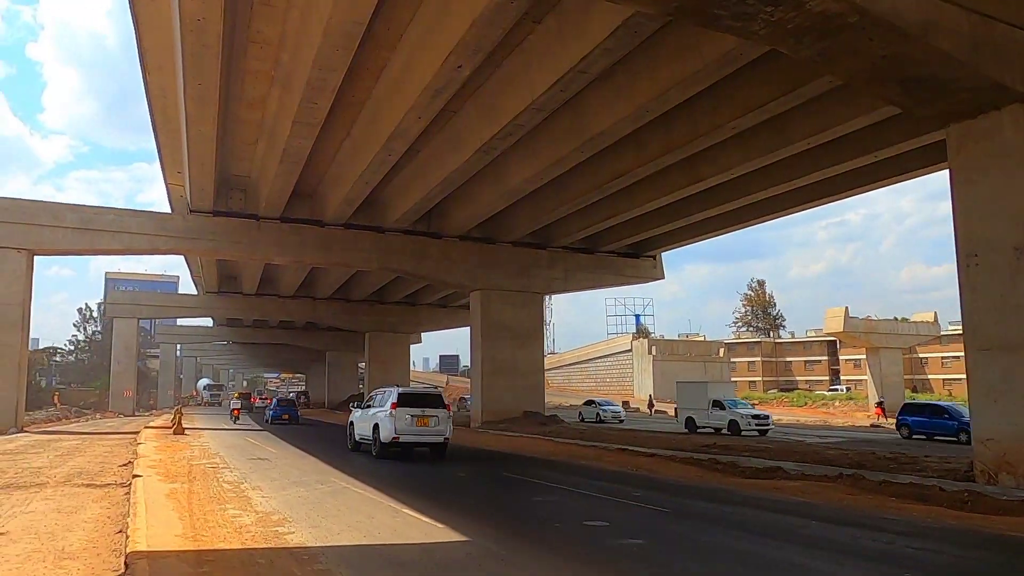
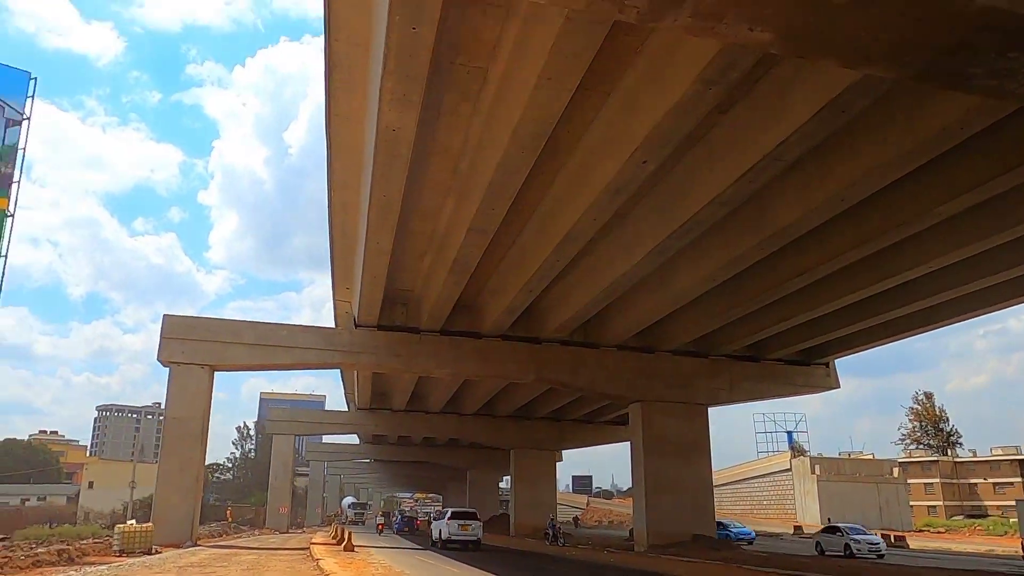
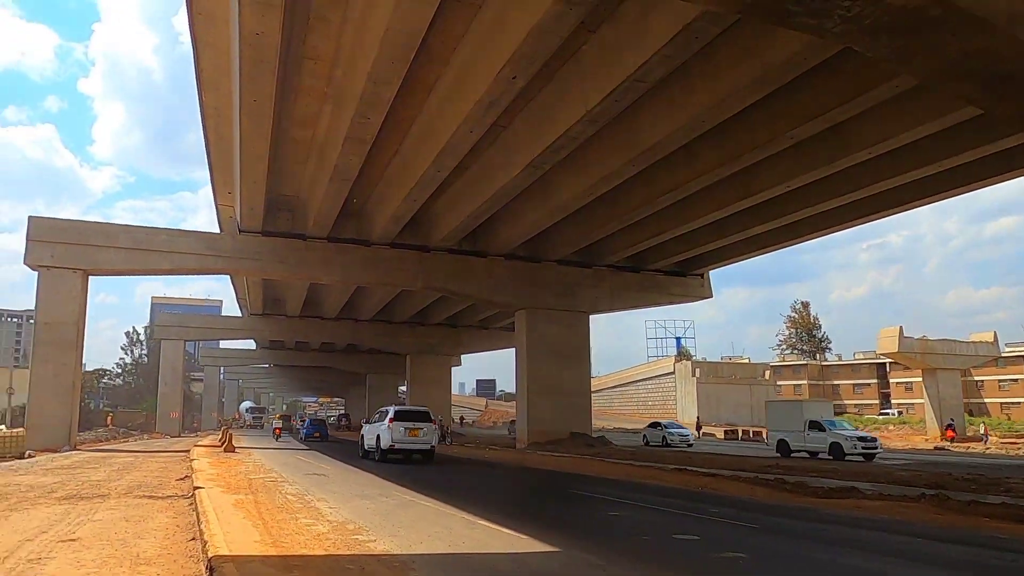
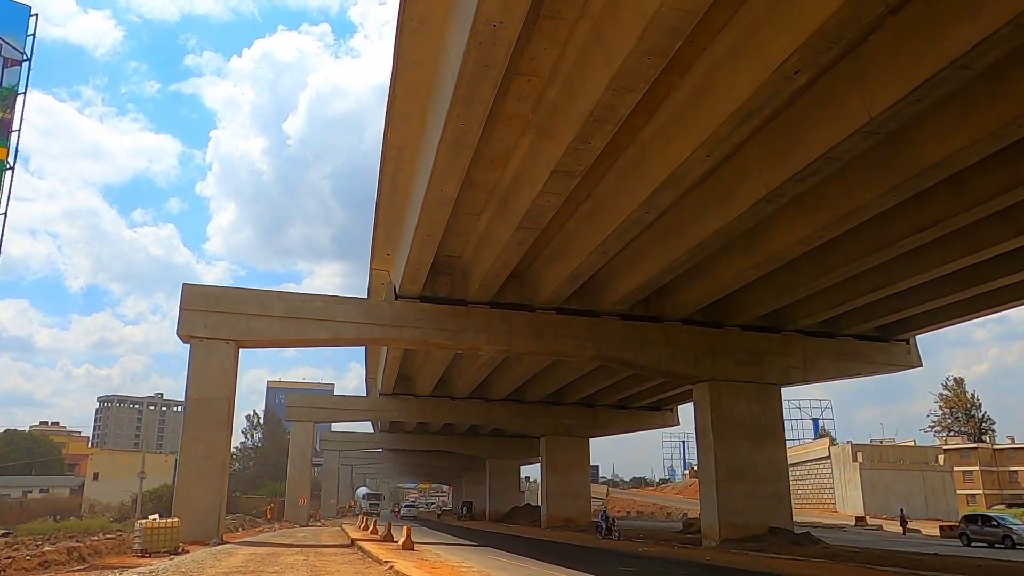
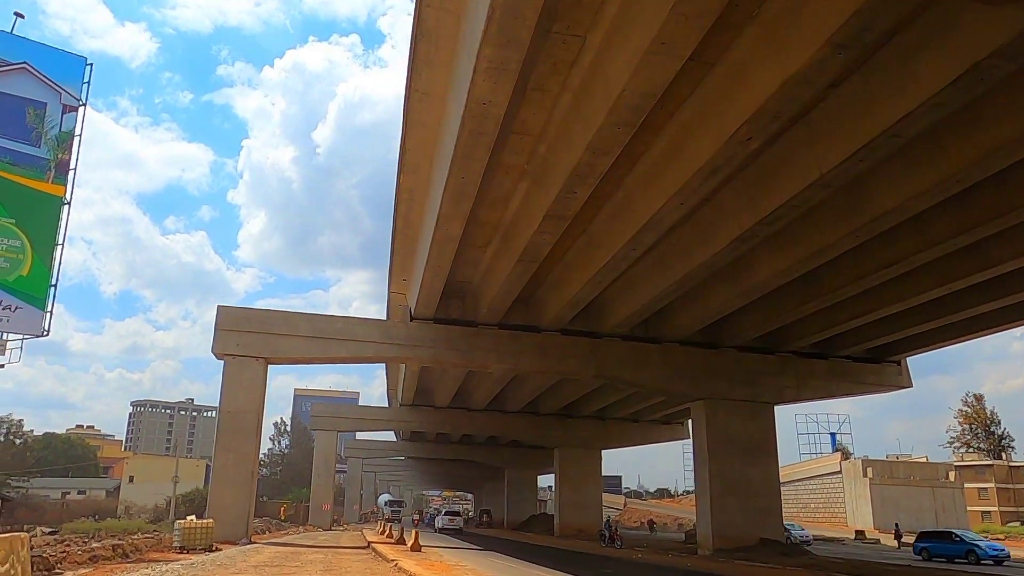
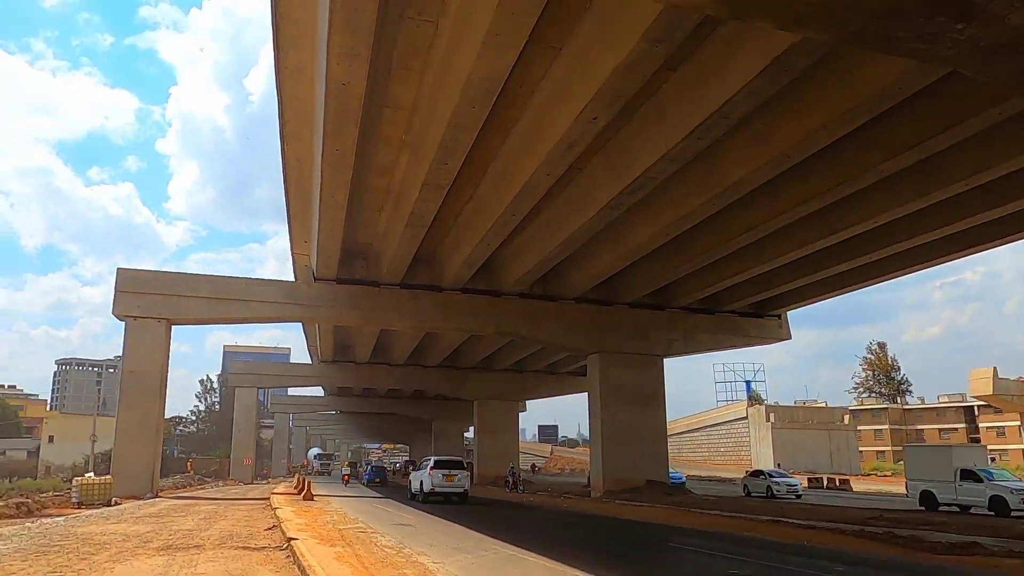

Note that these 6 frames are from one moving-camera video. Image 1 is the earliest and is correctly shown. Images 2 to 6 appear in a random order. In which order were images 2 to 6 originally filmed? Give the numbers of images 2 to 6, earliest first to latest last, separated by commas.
3, 6, 2, 5, 4
